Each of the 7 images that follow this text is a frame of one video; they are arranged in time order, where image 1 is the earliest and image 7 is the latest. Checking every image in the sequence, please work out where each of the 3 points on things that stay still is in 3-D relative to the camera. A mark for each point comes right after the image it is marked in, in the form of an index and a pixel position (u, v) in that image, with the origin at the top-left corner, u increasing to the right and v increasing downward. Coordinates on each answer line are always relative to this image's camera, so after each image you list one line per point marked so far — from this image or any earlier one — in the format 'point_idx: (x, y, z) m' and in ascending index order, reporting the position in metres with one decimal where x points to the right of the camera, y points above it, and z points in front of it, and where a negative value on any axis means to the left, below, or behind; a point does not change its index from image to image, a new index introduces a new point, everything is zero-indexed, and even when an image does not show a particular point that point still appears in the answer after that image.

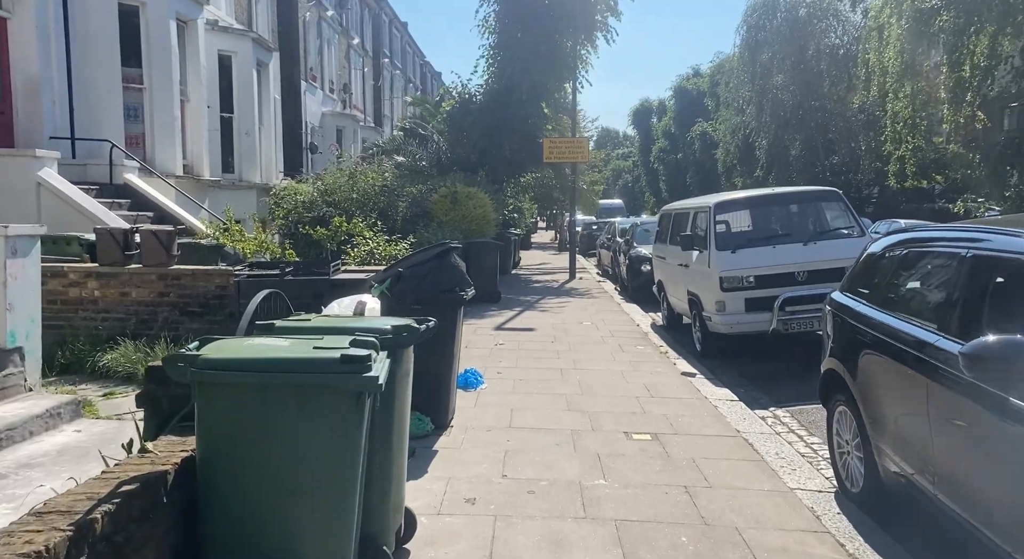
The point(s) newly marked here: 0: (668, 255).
0: (+2.2, +0.3, +11.7) m
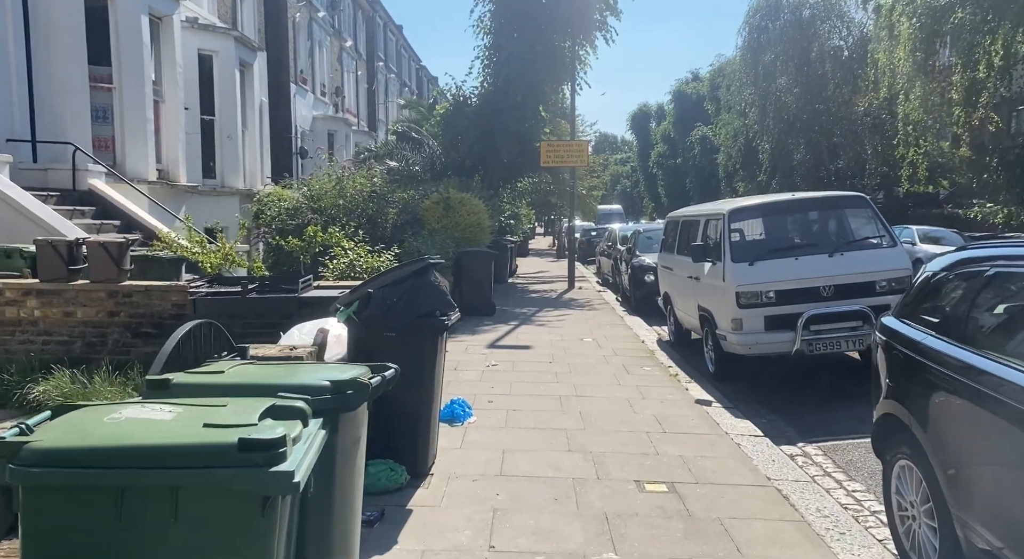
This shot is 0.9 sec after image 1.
0: (+2.1, +0.2, +10.8) m
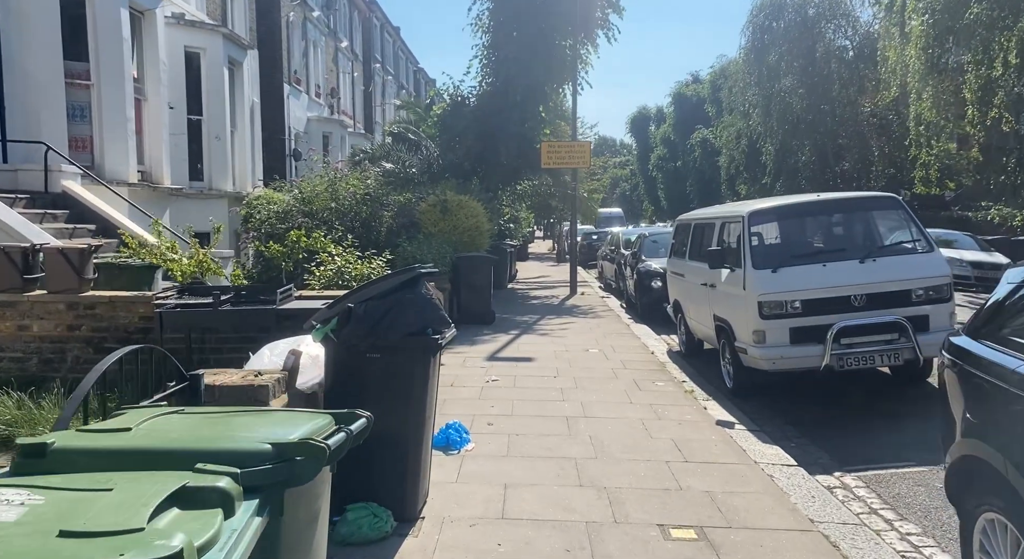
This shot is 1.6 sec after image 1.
0: (+2.1, +0.1, +10.1) m
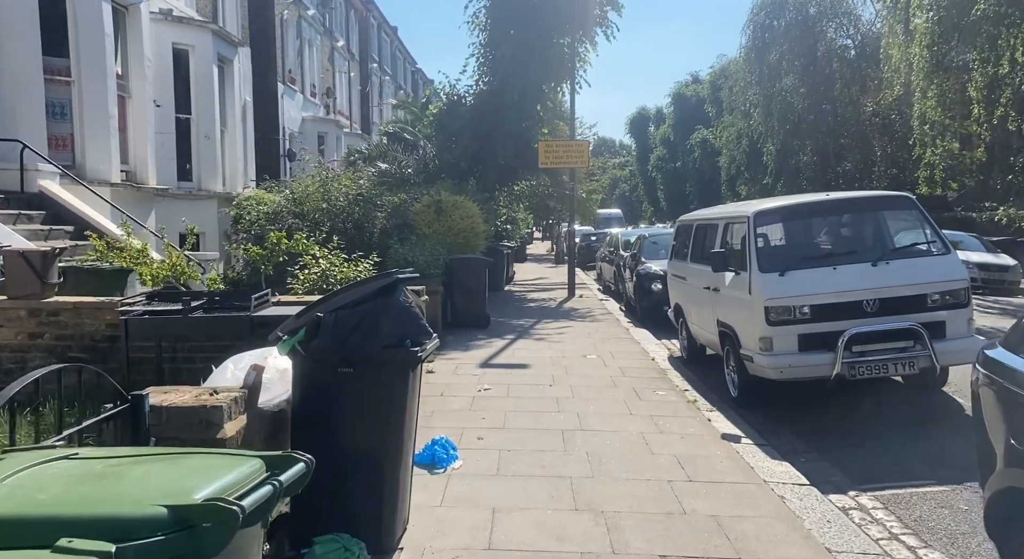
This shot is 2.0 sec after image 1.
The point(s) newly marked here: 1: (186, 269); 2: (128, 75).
0: (+2.0, +0.1, +9.7) m
1: (-3.0, +0.1, +7.8) m
2: (-6.2, +3.3, +13.6) m
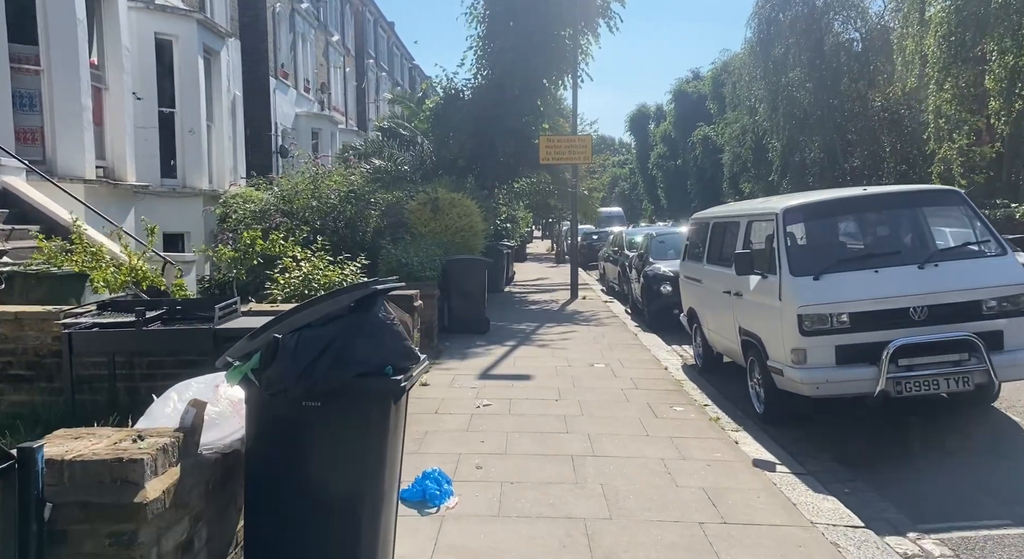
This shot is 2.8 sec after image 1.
0: (+2.1, 0.0, +9.0) m
1: (-3.0, +0.1, +7.0) m
2: (-6.2, +3.2, +12.8) m
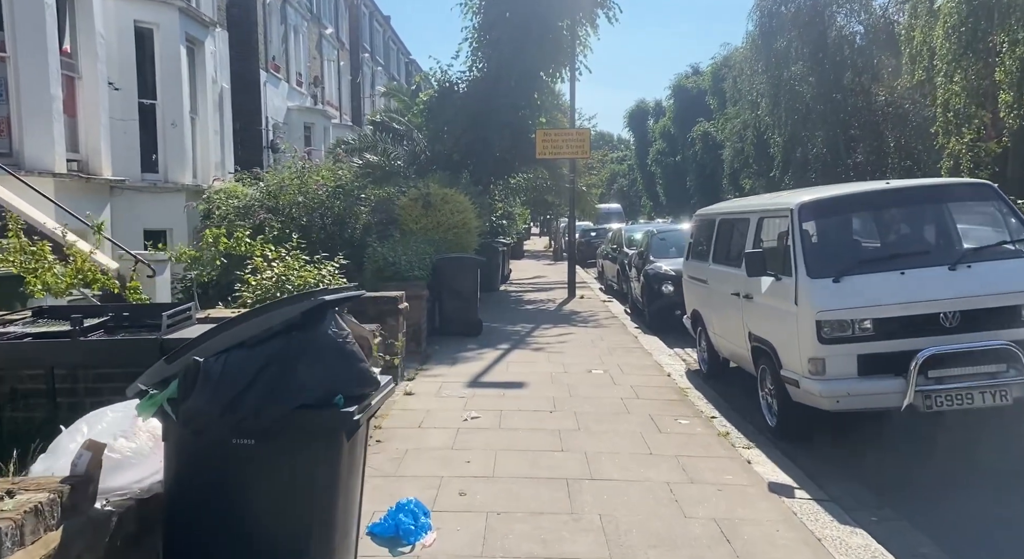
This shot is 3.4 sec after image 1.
0: (+2.0, 0.0, +8.4) m
1: (-3.0, 0.0, +6.4) m
2: (-6.2, +3.3, +12.2) m
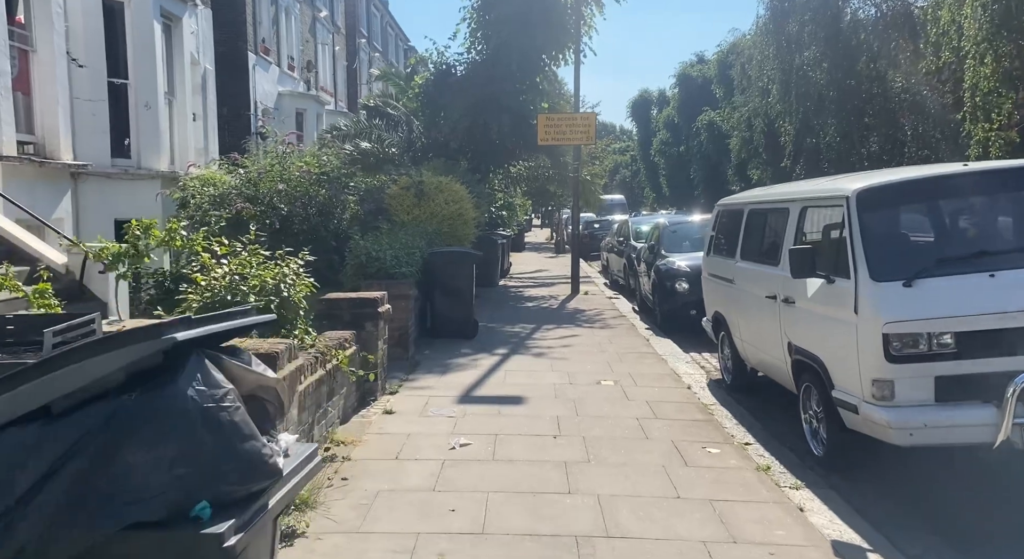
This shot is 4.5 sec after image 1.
0: (+2.0, 0.0, +7.3) m
1: (-3.1, 0.0, +5.3) m
2: (-6.2, +3.3, +11.0) m
